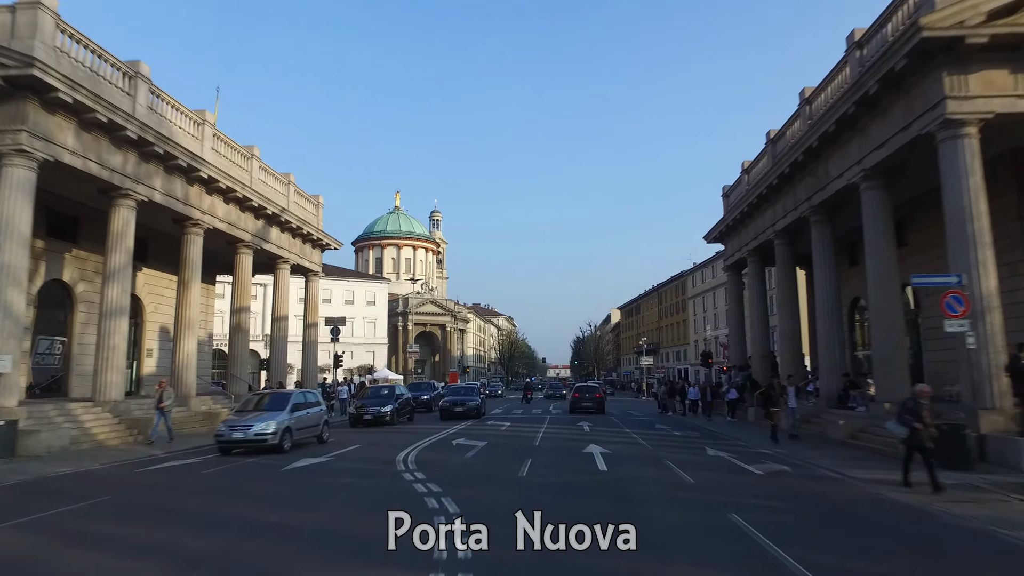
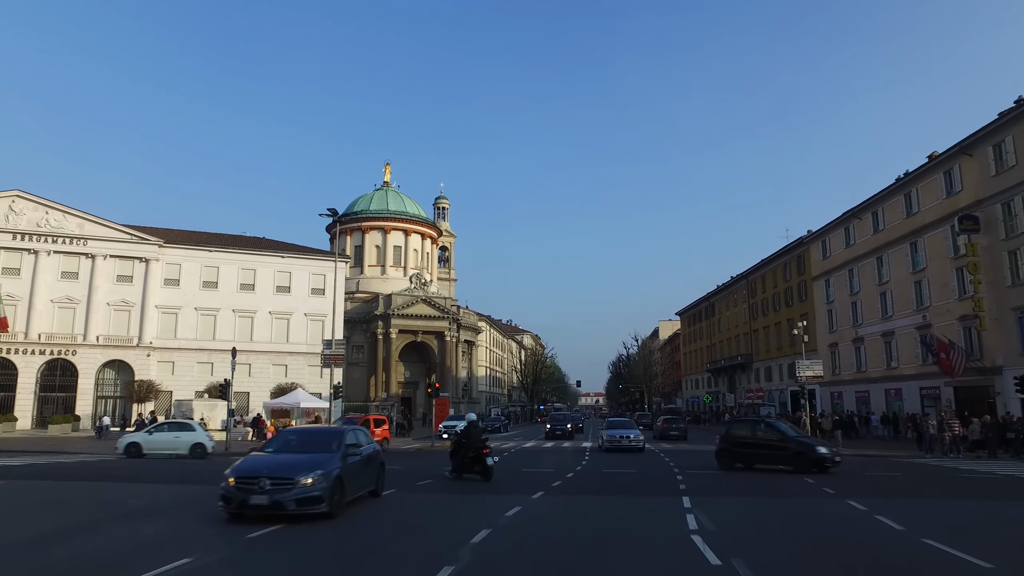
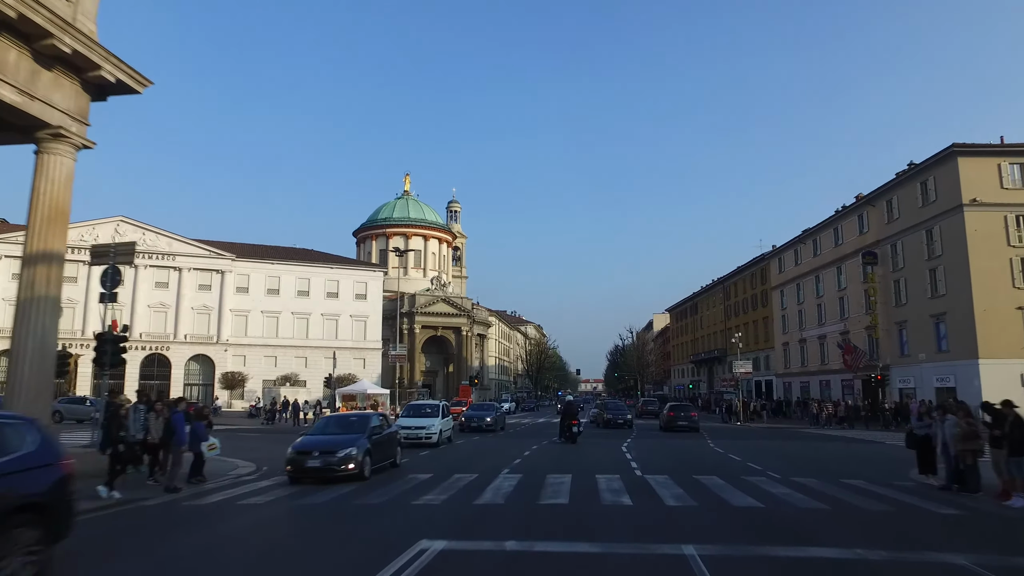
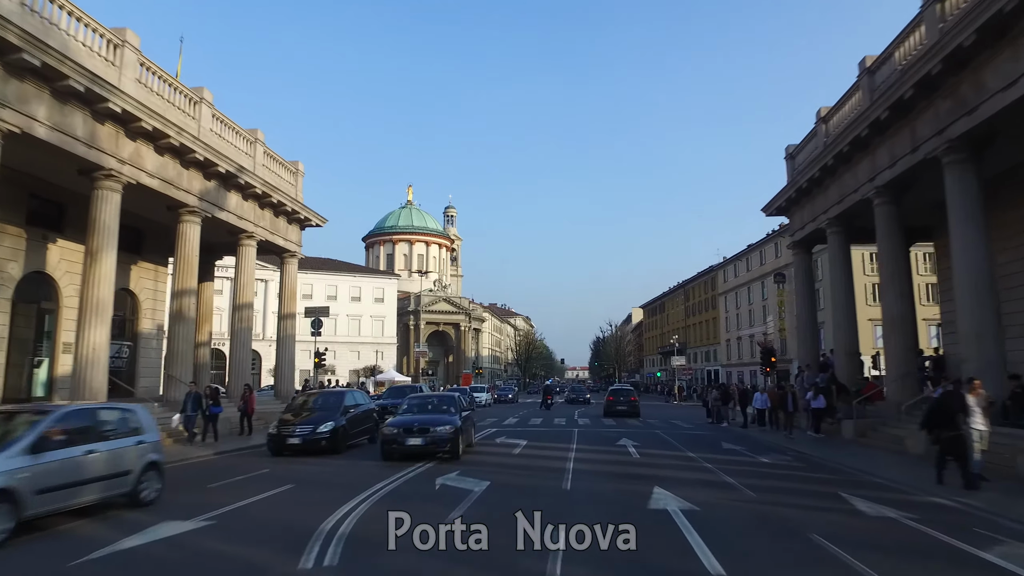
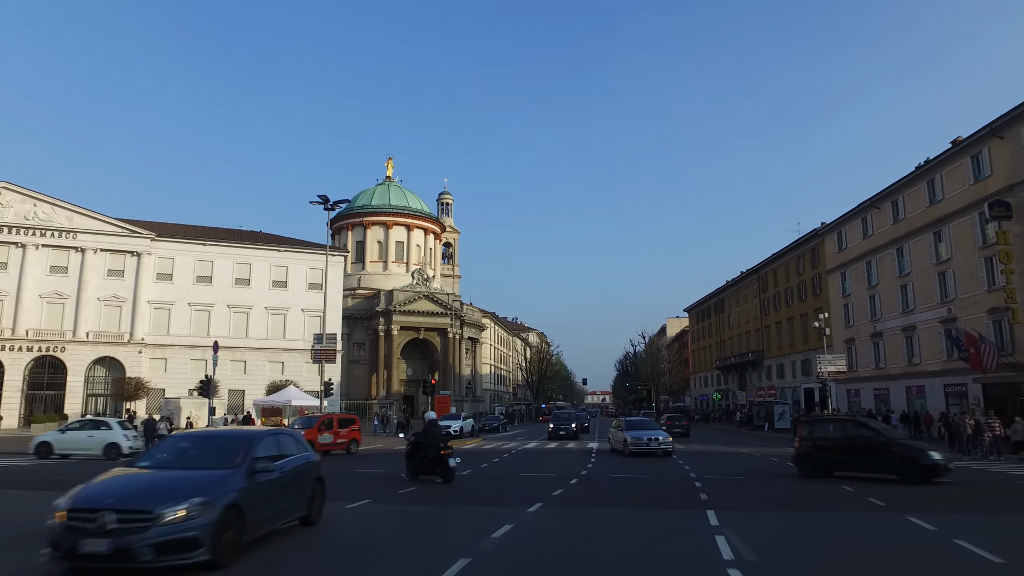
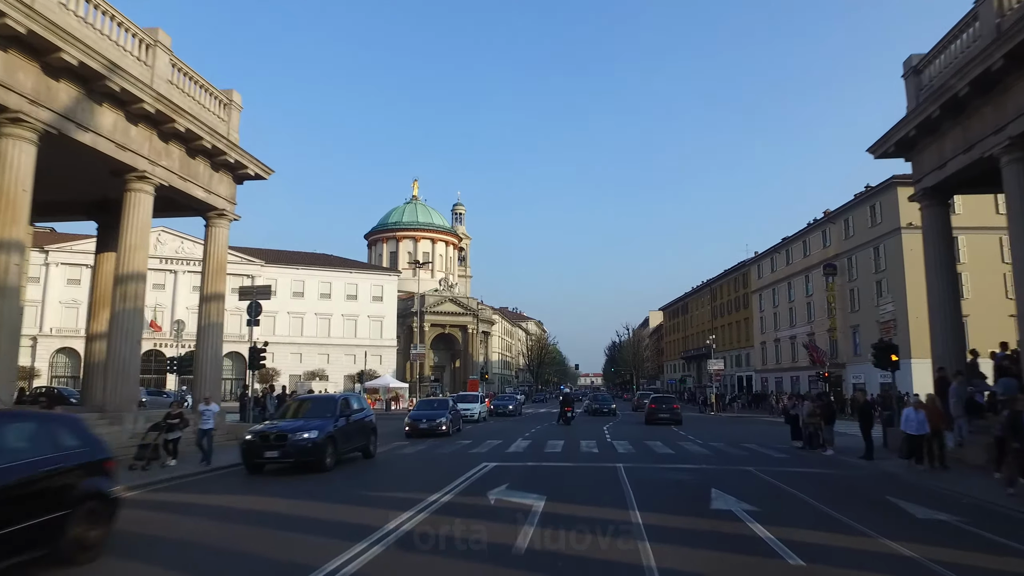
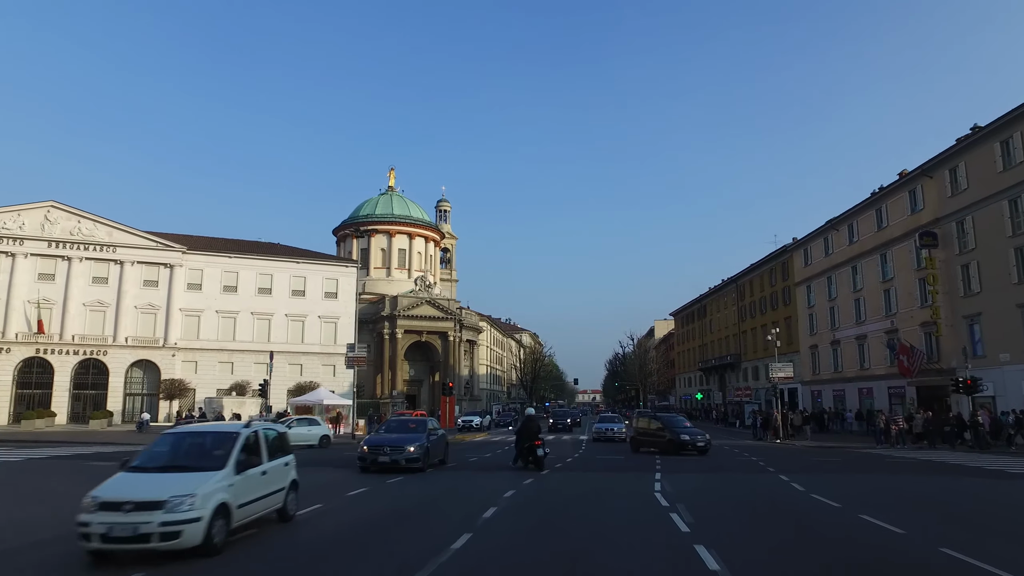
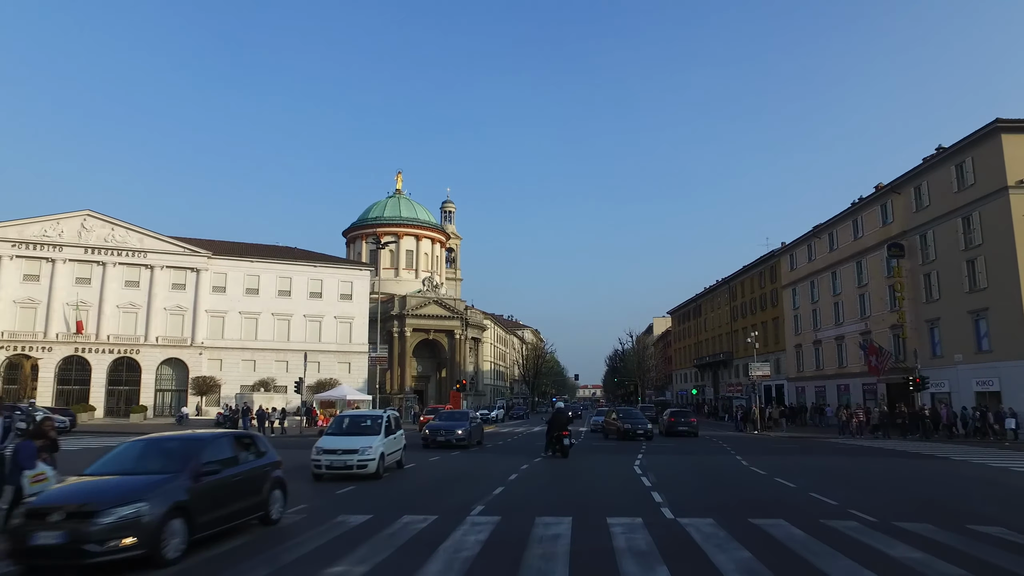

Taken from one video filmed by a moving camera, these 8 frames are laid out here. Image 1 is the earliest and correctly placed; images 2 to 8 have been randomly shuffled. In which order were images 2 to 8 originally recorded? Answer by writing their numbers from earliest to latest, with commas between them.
4, 6, 3, 8, 7, 2, 5
